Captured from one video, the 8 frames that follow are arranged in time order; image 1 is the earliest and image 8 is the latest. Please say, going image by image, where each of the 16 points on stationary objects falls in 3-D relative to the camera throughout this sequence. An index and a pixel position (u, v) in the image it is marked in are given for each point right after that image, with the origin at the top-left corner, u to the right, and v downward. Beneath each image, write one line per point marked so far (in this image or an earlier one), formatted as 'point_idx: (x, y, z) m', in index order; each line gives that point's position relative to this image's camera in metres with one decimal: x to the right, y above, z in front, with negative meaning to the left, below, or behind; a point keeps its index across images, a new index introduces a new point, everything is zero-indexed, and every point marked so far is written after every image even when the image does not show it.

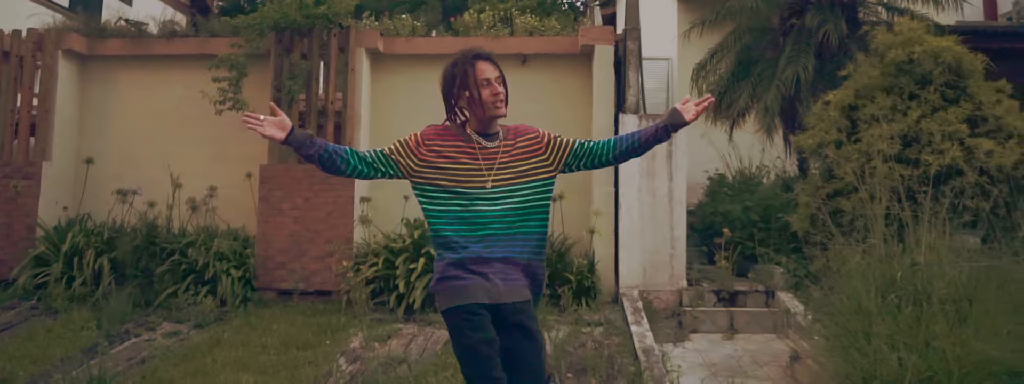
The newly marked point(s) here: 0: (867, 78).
0: (+2.3, +0.7, +6.4) m
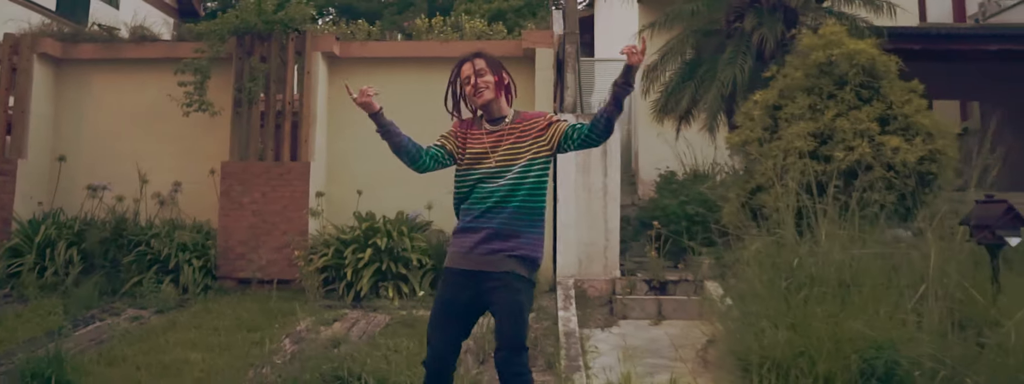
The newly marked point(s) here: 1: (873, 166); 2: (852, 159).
0: (+1.9, +0.8, +6.9) m
1: (+2.2, +0.2, +6.3) m
2: (+2.1, +0.2, +6.3) m
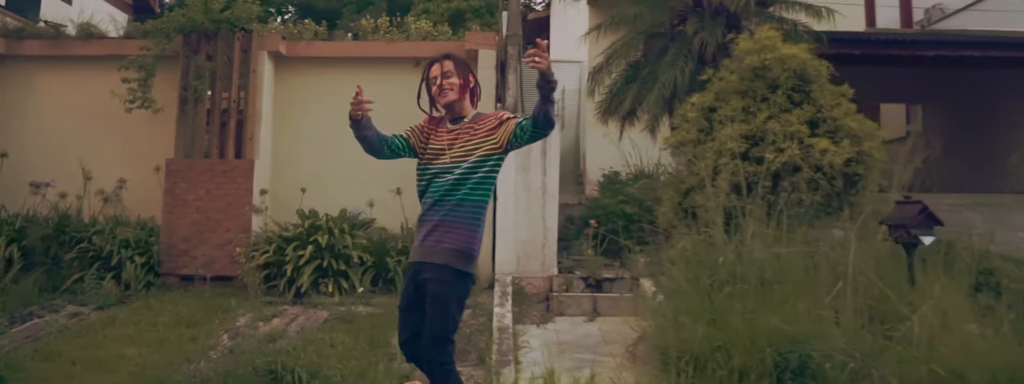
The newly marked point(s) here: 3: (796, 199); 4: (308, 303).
0: (+1.5, +0.8, +7.0) m
1: (+1.8, +0.1, +6.5) m
2: (+1.7, +0.2, +6.5) m
3: (+1.8, 0.0, +6.3) m
4: (-1.3, -0.7, +6.7) m
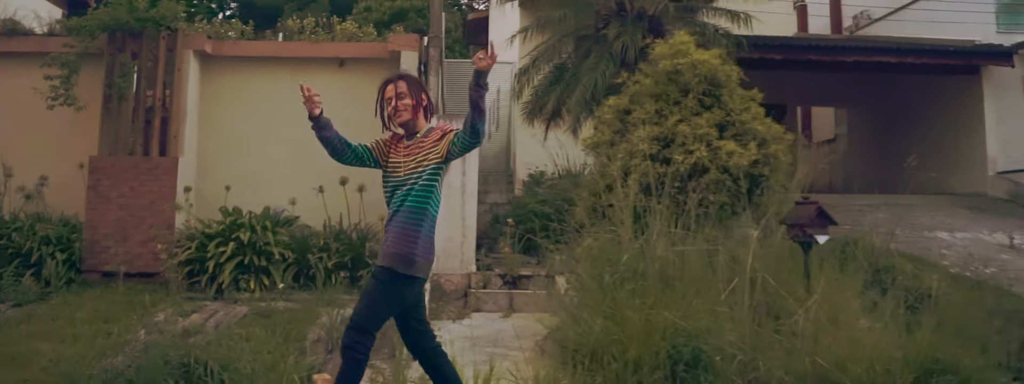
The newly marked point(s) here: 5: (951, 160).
0: (+0.9, +0.8, +7.3) m
1: (+1.3, +0.1, +6.8) m
2: (+1.2, +0.2, +6.8) m
3: (+1.2, 0.0, +6.5) m
4: (-1.9, -0.7, +6.8) m
5: (+5.3, +0.4, +12.3) m
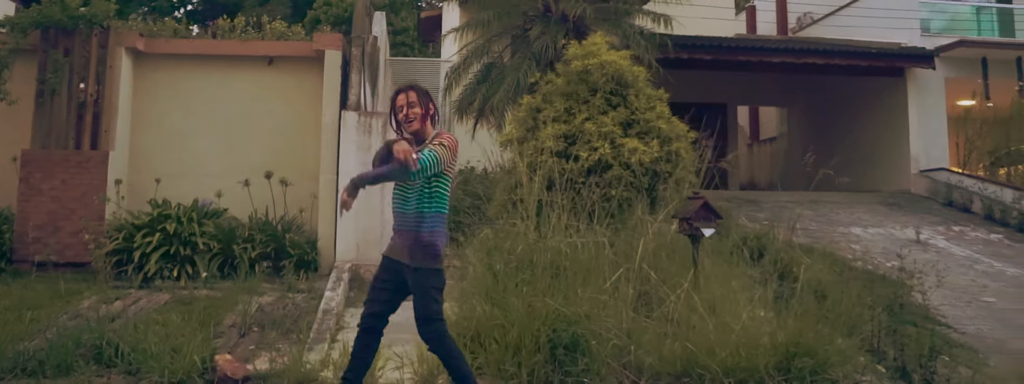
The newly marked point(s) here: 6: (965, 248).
0: (+0.3, +0.8, +7.6) m
1: (+0.7, +0.2, +7.1) m
2: (+0.6, +0.2, +7.1) m
3: (+0.6, 0.0, +6.9) m
4: (-2.5, -0.7, +7.1) m
5: (+4.6, +0.4, +12.7) m
6: (+4.2, -0.5, +9.3) m
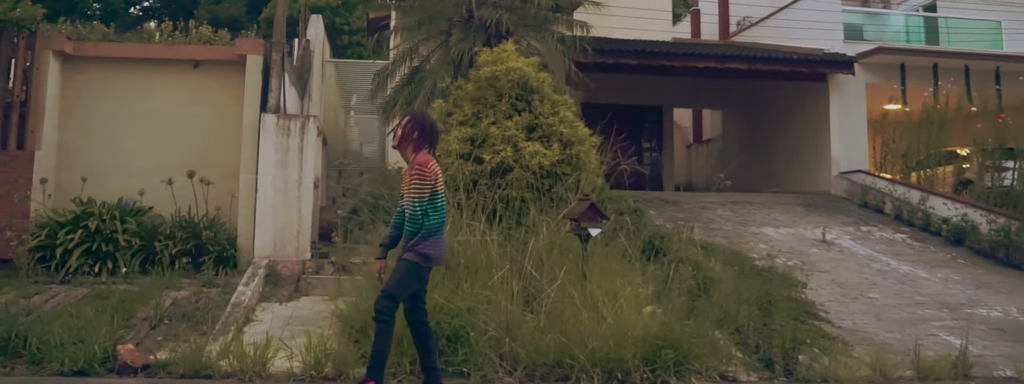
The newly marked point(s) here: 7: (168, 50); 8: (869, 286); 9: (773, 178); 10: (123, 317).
0: (-0.4, +0.8, +8.0) m
1: (0.0, +0.2, +7.5) m
2: (-0.1, +0.2, +7.5) m
3: (0.0, 0.0, +7.3) m
4: (-3.2, -0.7, +7.4) m
5: (+3.7, +0.4, +13.2) m
6: (+3.4, -0.5, +9.8) m
7: (-2.9, +1.2, +8.4) m
8: (+2.9, -0.8, +8.3) m
9: (+3.6, +0.2, +14.0) m
10: (-2.5, -0.8, +6.6) m
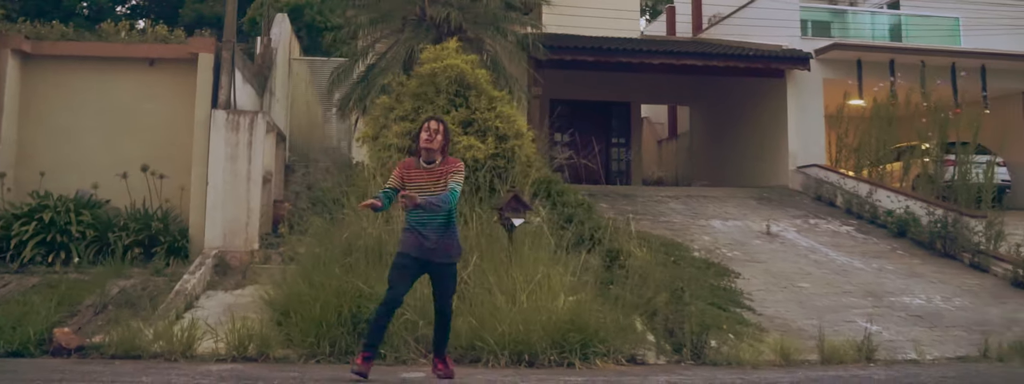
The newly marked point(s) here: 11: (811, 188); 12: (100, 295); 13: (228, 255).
0: (-0.9, +0.9, +8.2) m
1: (-0.5, +0.2, +7.8) m
2: (-0.6, +0.3, +7.8) m
3: (-0.5, 0.0, +7.5) m
4: (-3.7, -0.6, +7.7) m
5: (+3.3, +0.5, +13.4) m
6: (+3.0, -0.5, +10.0) m
7: (-3.3, +1.2, +8.7) m
8: (+2.5, -0.7, +8.6) m
9: (+3.1, +0.3, +14.2) m
10: (-3.0, -0.8, +6.9) m
11: (+3.6, +0.1, +12.1) m
12: (-2.9, -0.7, +7.2) m
13: (-2.3, -0.5, +8.1) m
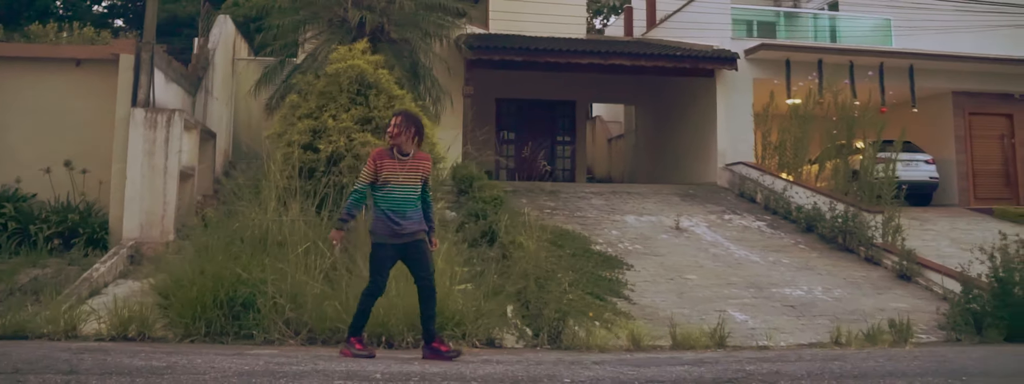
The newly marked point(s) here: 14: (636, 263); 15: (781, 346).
0: (-1.7, +0.9, +8.7) m
1: (-1.3, +0.3, +8.2) m
2: (-1.4, +0.3, +8.2) m
3: (-1.4, +0.1, +8.0) m
4: (-4.5, -0.6, +8.2) m
5: (+2.5, +0.5, +13.8) m
6: (+2.1, -0.4, +10.4) m
7: (-4.2, +1.3, +9.1) m
8: (+1.6, -0.7, +9.0) m
9: (+2.3, +0.3, +14.6) m
10: (-3.9, -0.7, +7.3) m
11: (+2.8, +0.1, +12.5) m
12: (-3.8, -0.7, +7.6) m
13: (-3.1, -0.5, +8.6) m
14: (+1.1, -0.6, +8.9) m
15: (+1.8, -1.0, +6.8) m
